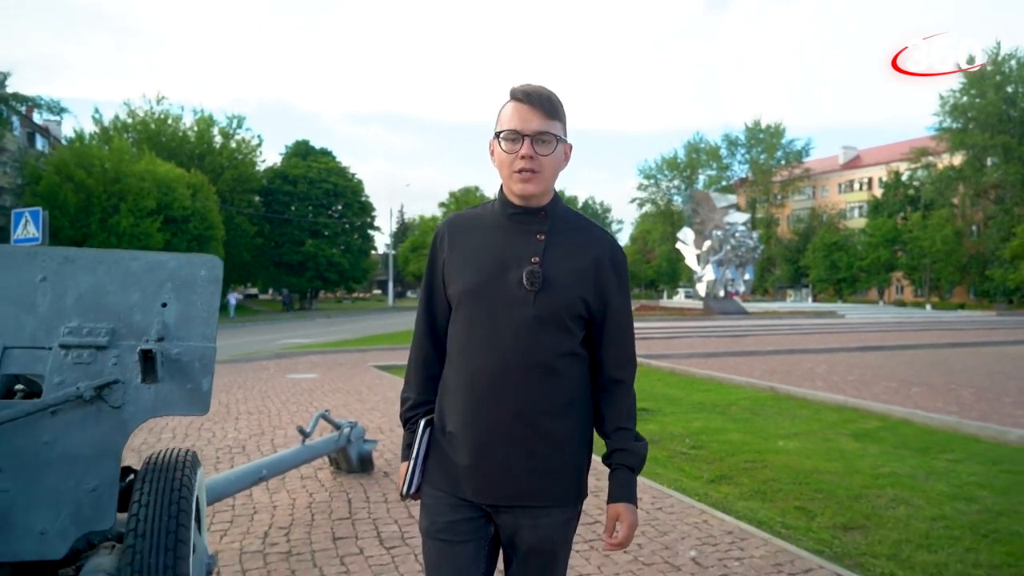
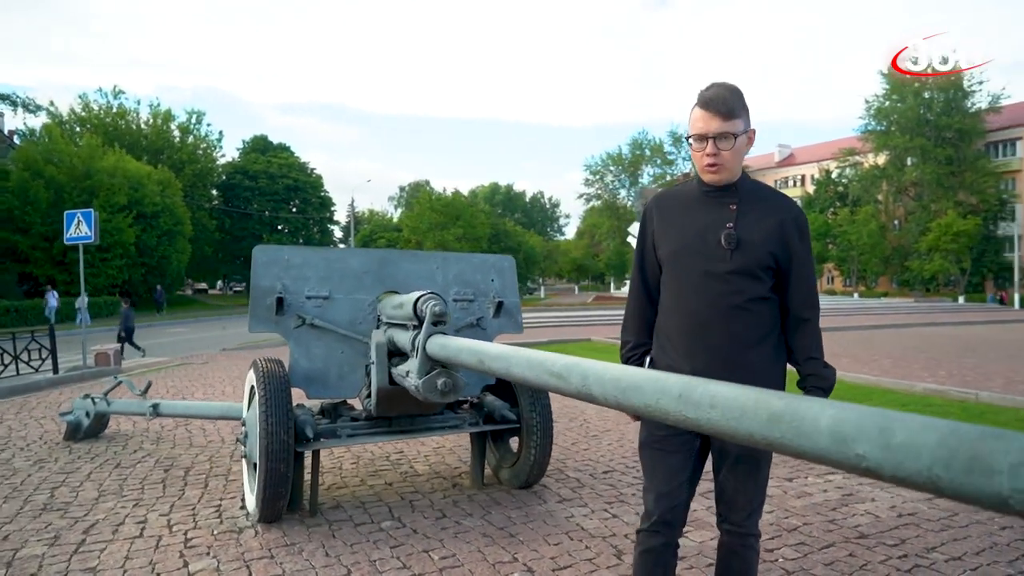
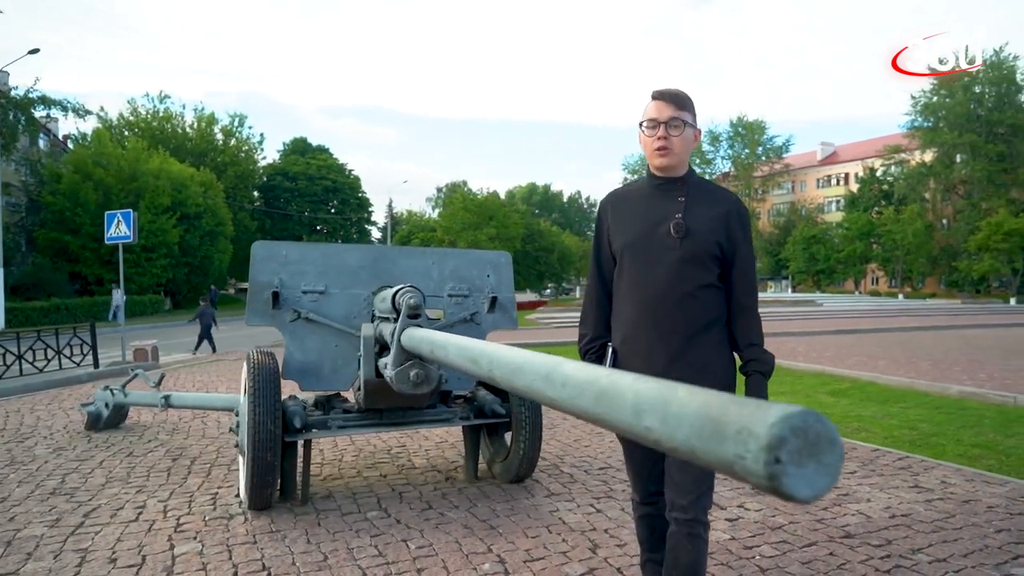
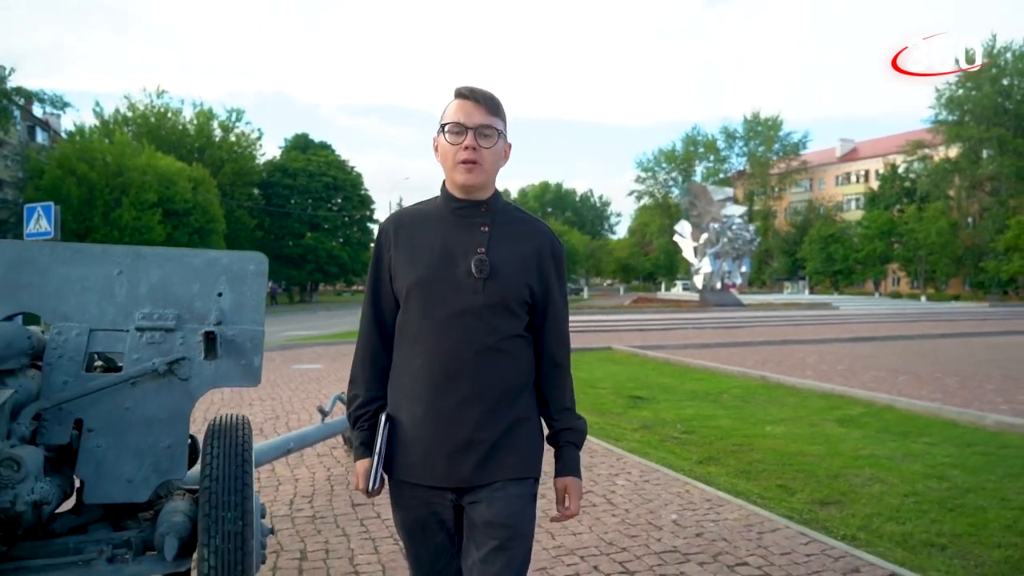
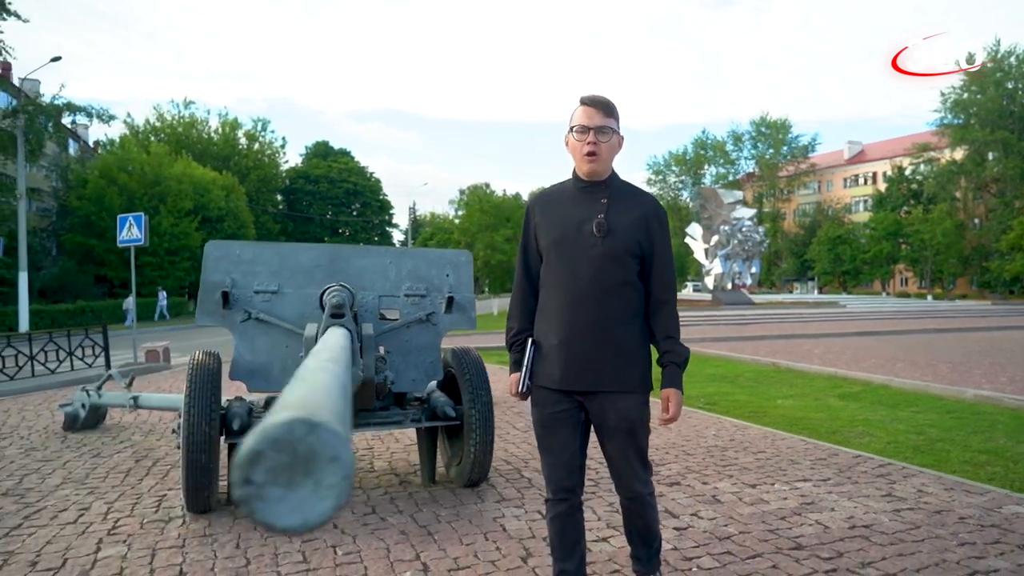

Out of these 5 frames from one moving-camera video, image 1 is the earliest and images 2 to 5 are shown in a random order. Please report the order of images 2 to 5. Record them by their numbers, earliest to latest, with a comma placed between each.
4, 5, 3, 2
